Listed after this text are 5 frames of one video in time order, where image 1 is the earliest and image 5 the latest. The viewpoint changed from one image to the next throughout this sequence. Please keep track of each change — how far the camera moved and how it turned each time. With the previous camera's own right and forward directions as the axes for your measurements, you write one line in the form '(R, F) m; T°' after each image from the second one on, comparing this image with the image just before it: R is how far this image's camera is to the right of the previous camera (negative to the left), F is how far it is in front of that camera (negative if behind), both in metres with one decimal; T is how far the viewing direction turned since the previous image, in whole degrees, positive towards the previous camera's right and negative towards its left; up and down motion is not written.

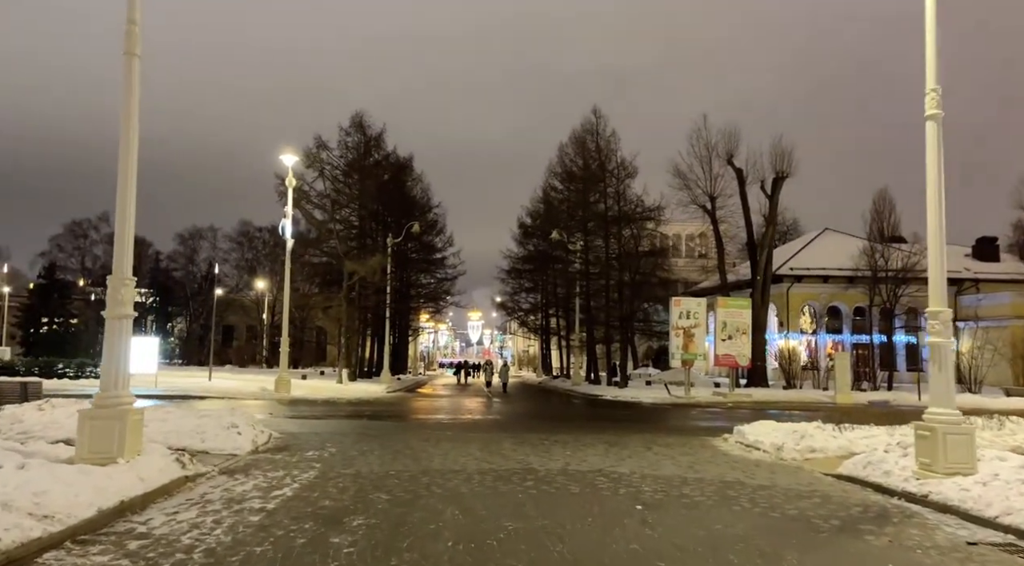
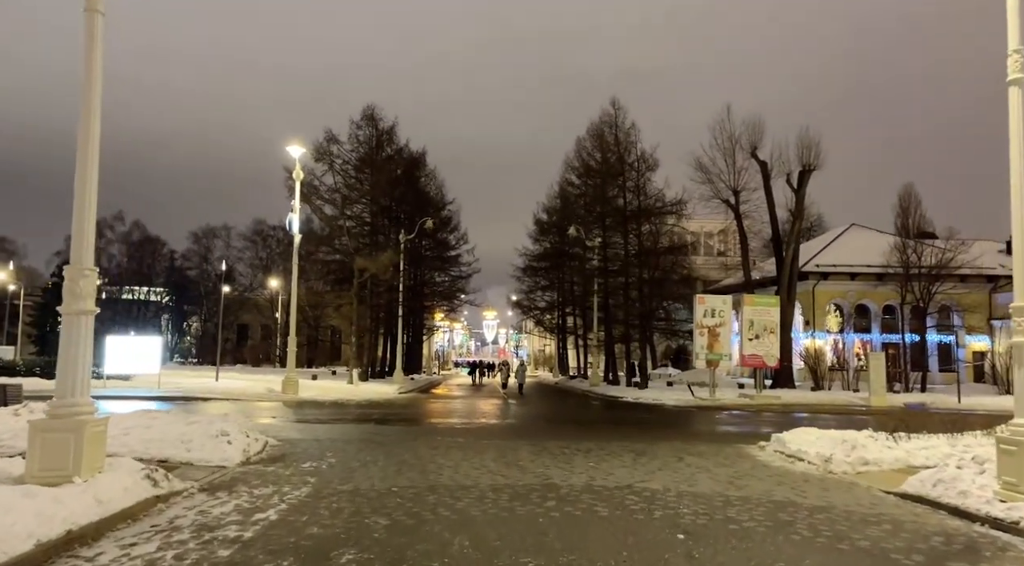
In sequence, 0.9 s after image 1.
(0.0, +1.4) m; -1°
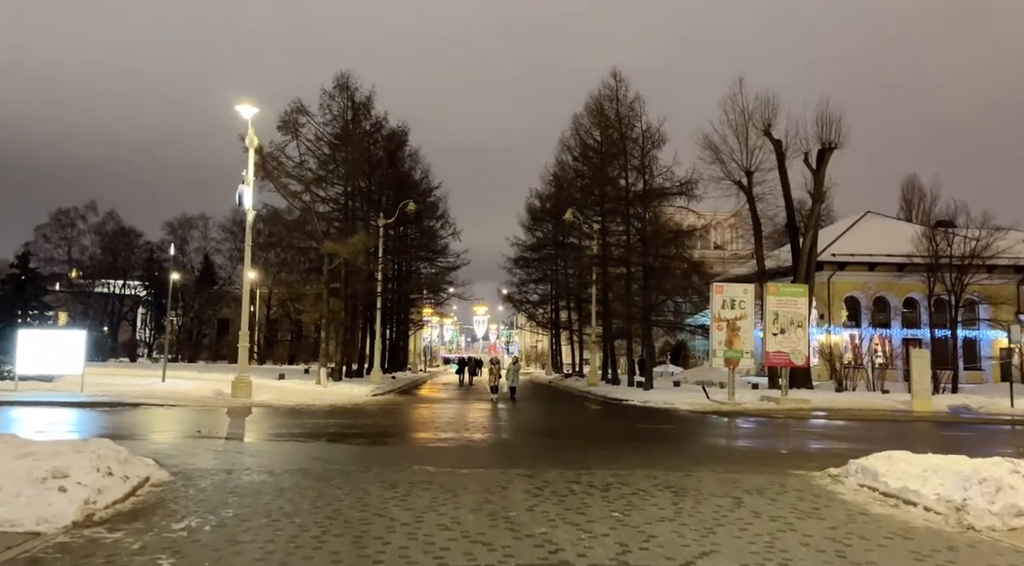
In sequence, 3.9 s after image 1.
(0.0, +4.2) m; +1°
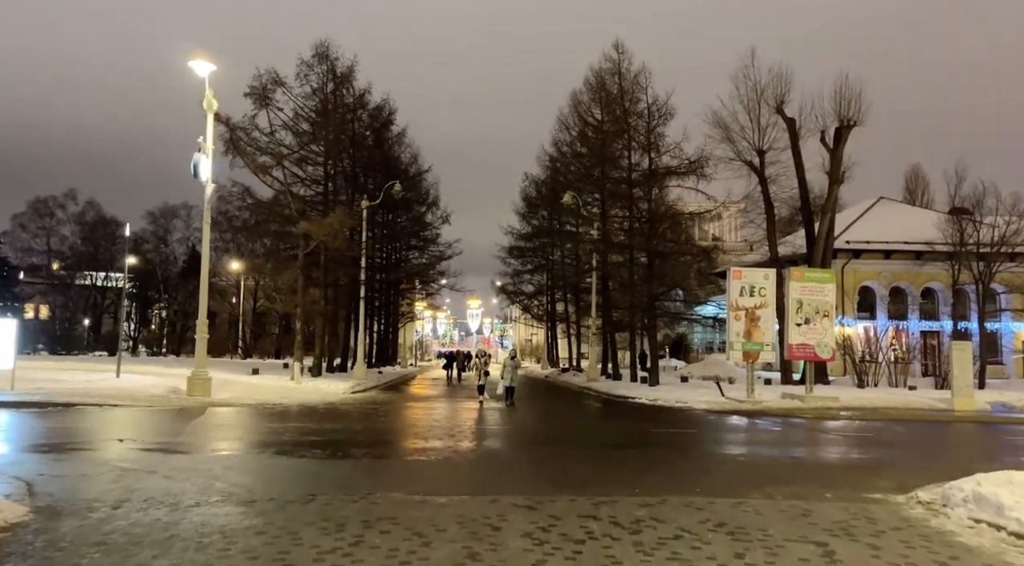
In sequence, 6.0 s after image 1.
(0.0, +2.9) m; 0°
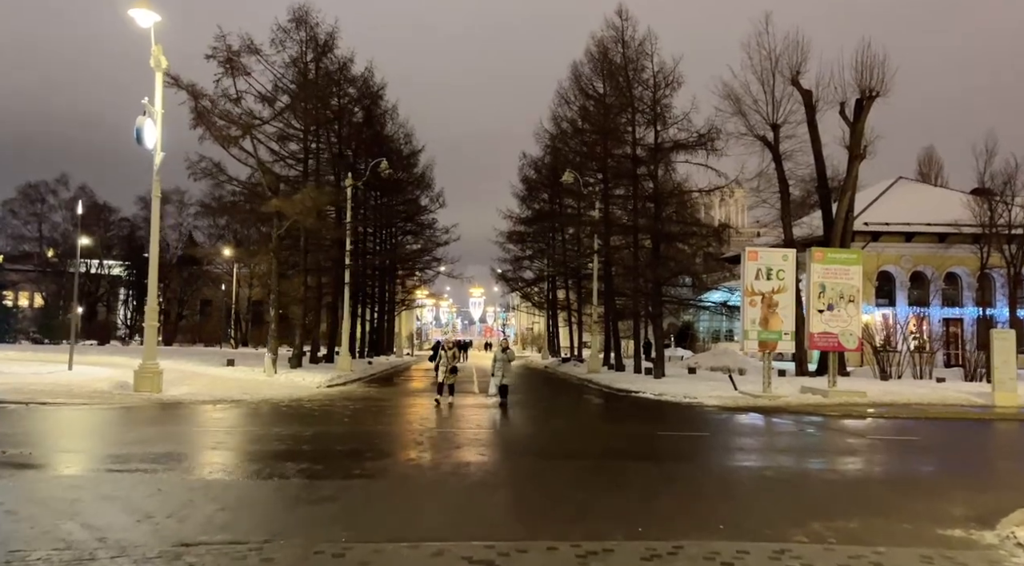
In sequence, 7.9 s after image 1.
(+0.4, +2.5) m; 0°
